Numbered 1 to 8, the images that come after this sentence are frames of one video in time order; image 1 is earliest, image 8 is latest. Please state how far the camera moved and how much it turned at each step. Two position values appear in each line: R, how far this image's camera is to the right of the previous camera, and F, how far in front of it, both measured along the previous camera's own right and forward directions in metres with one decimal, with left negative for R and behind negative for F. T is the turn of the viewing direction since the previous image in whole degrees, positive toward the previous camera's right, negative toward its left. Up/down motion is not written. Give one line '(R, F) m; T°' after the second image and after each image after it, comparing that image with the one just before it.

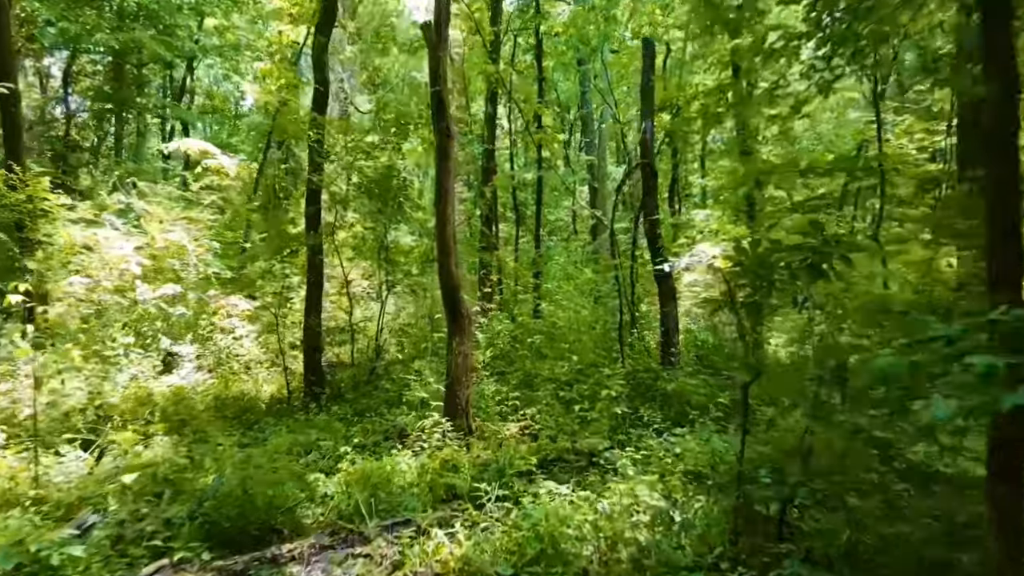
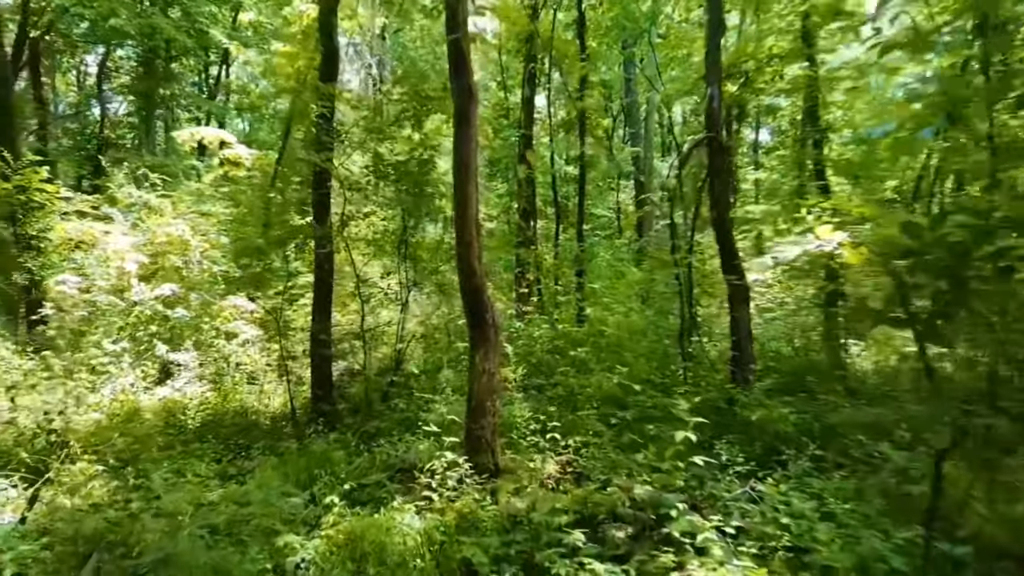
(0.0, +1.5) m; -3°
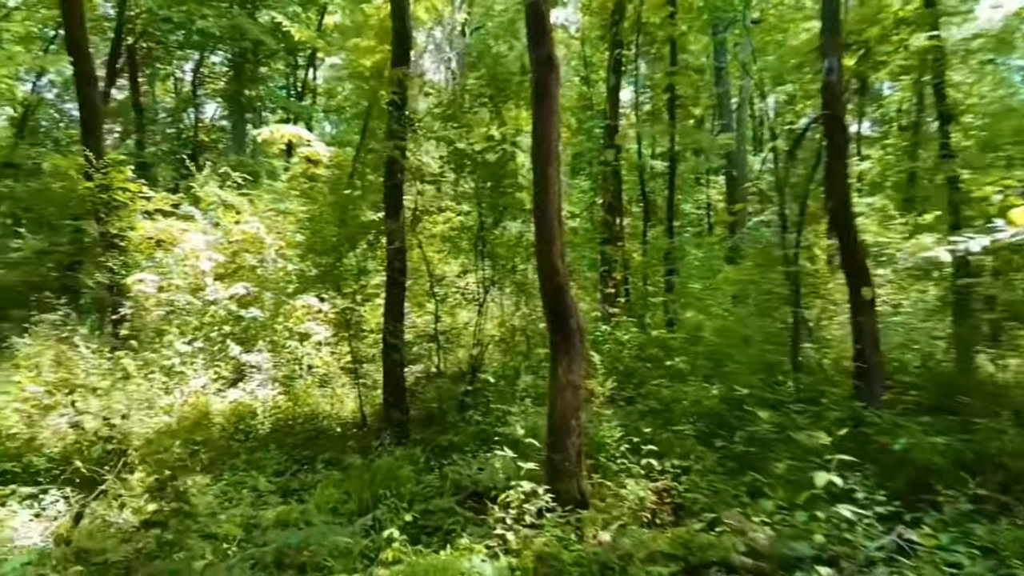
(0.0, +0.7) m; -6°
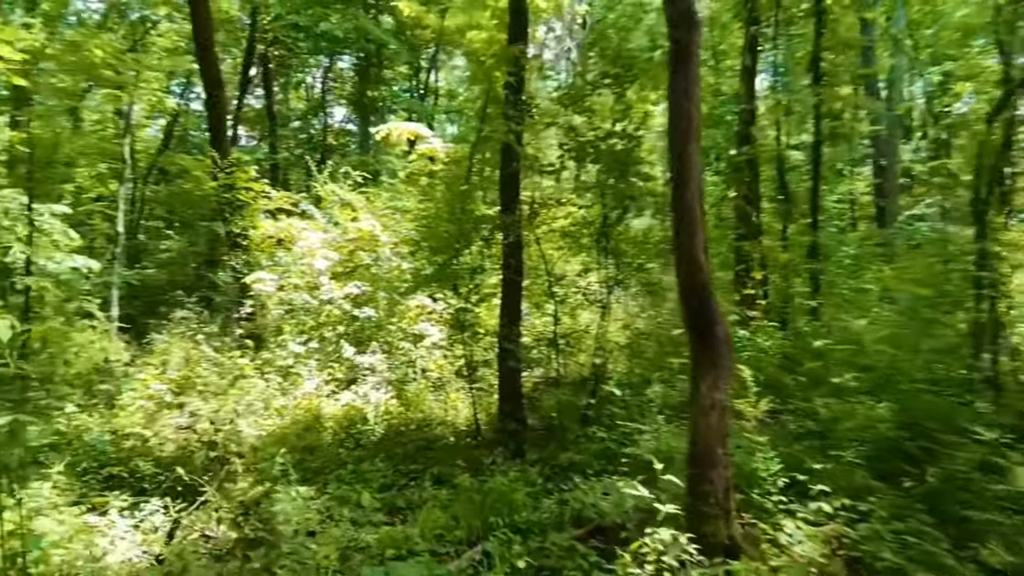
(-0.1, +0.7) m; -9°
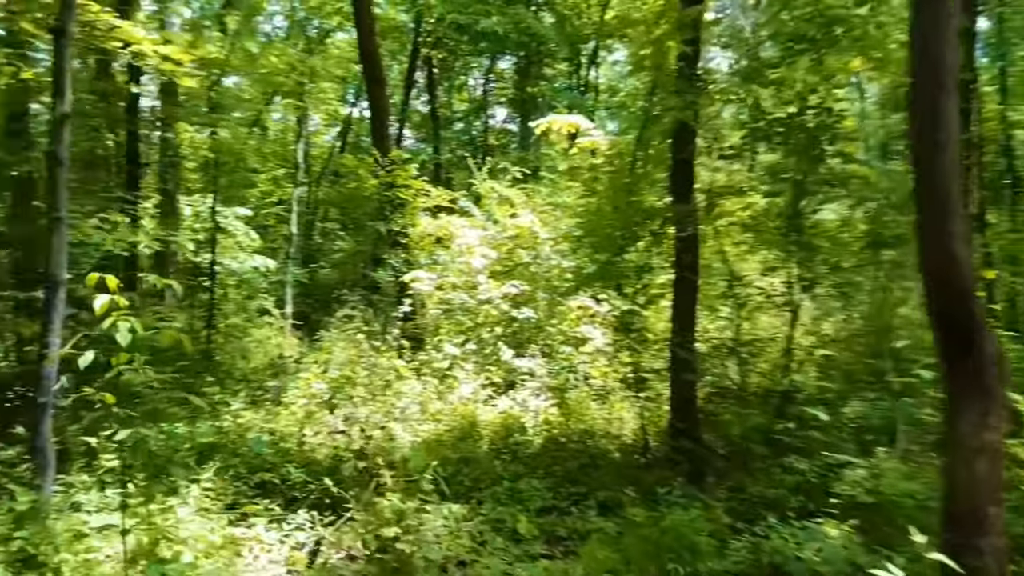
(-0.1, +0.7) m; -12°
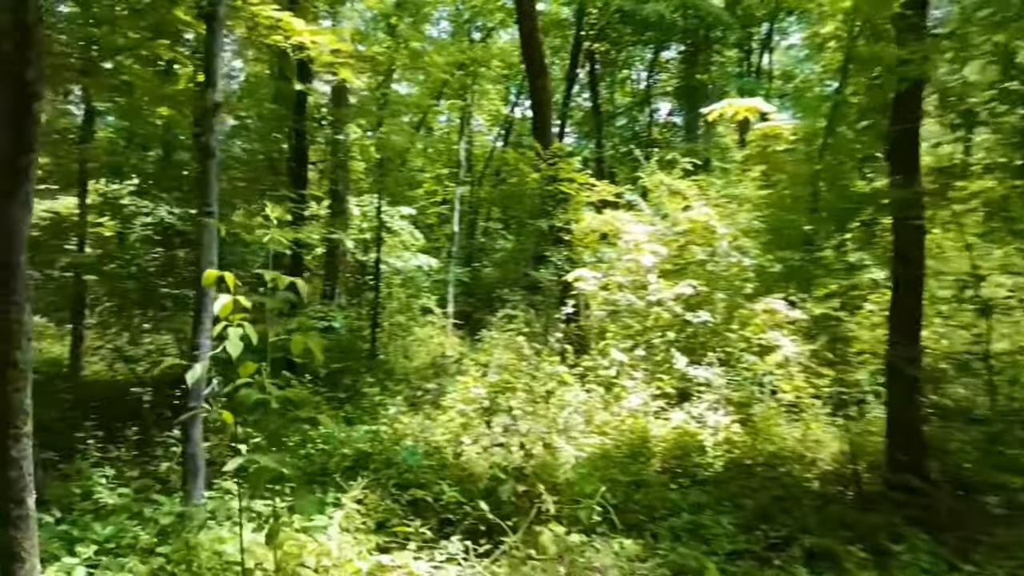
(-0.1, +0.7) m; -12°
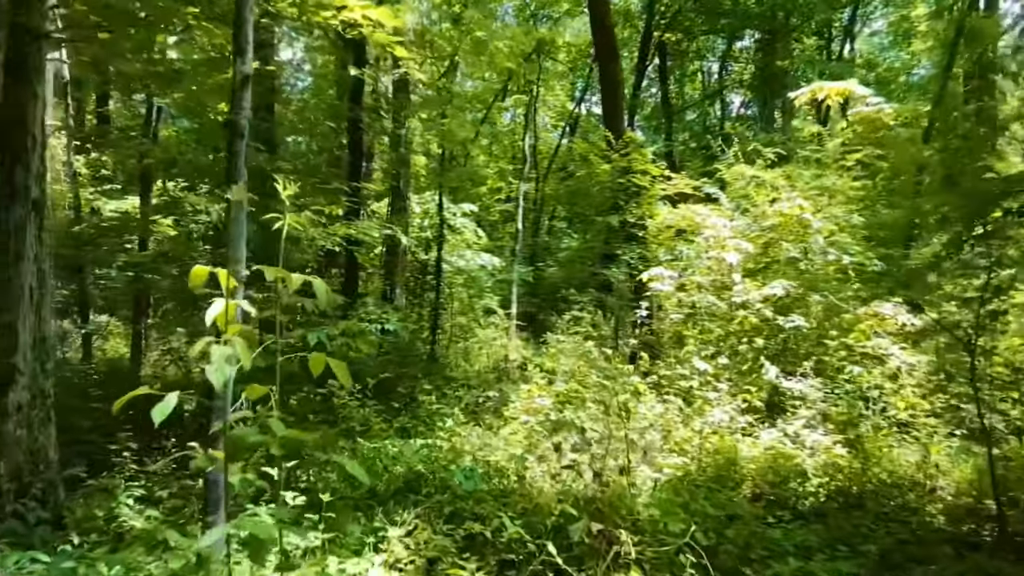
(-0.1, +0.7) m; -5°
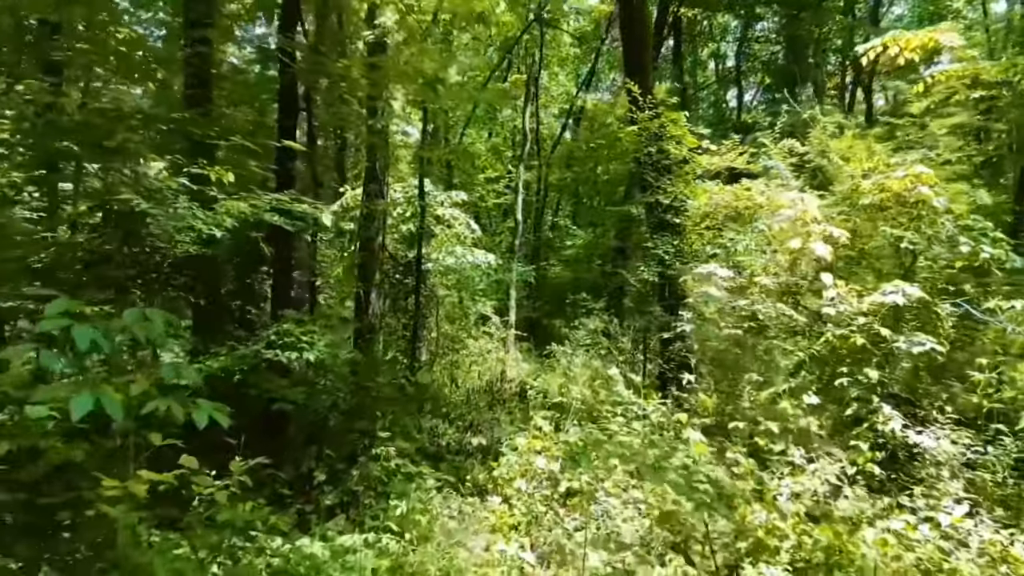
(+0.1, +2.4) m; 0°
